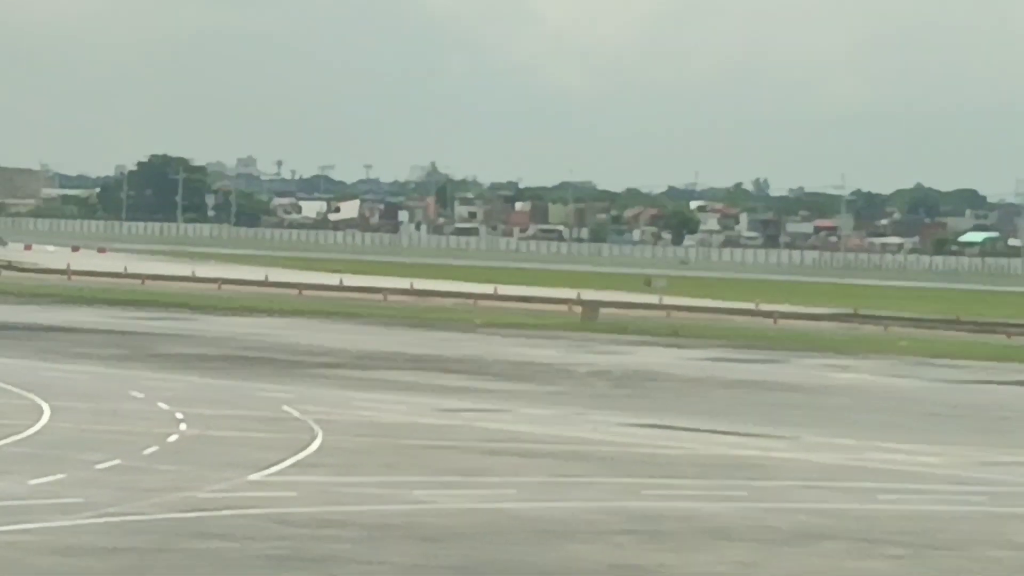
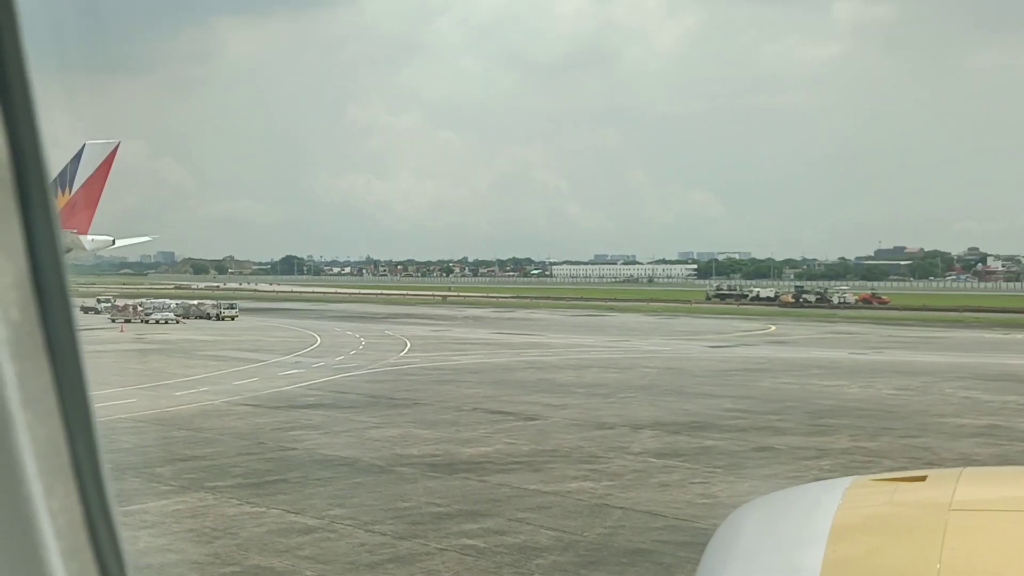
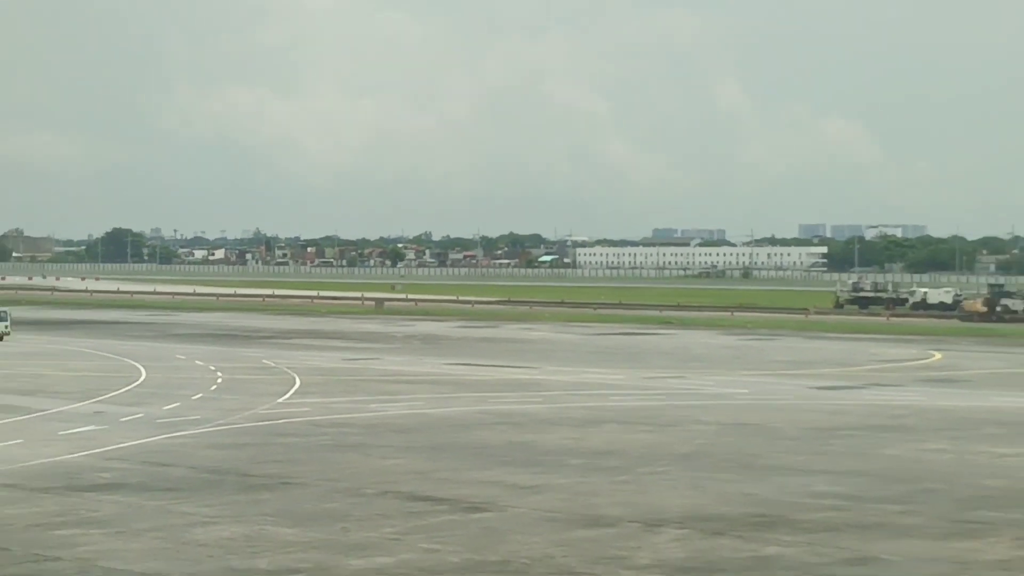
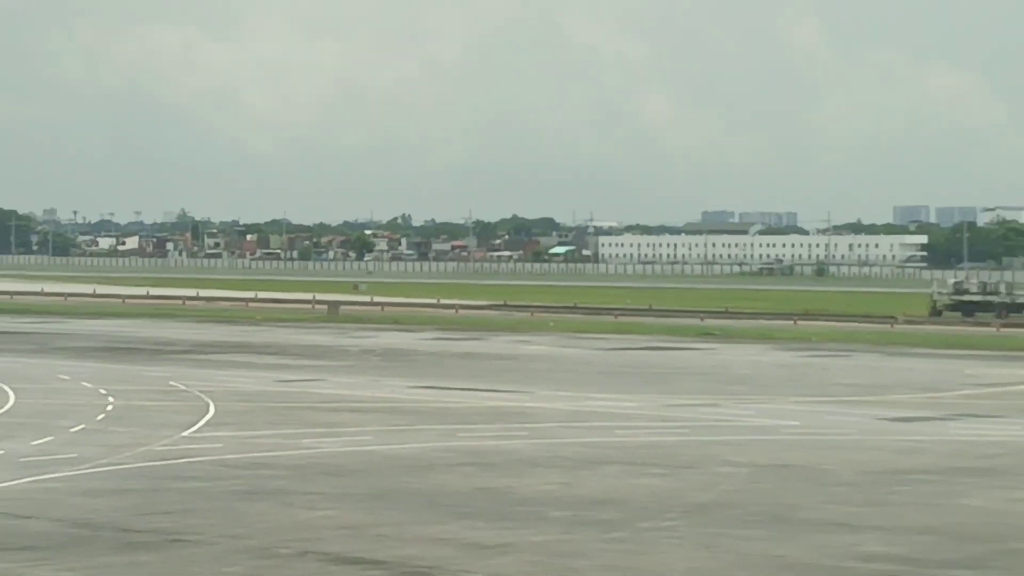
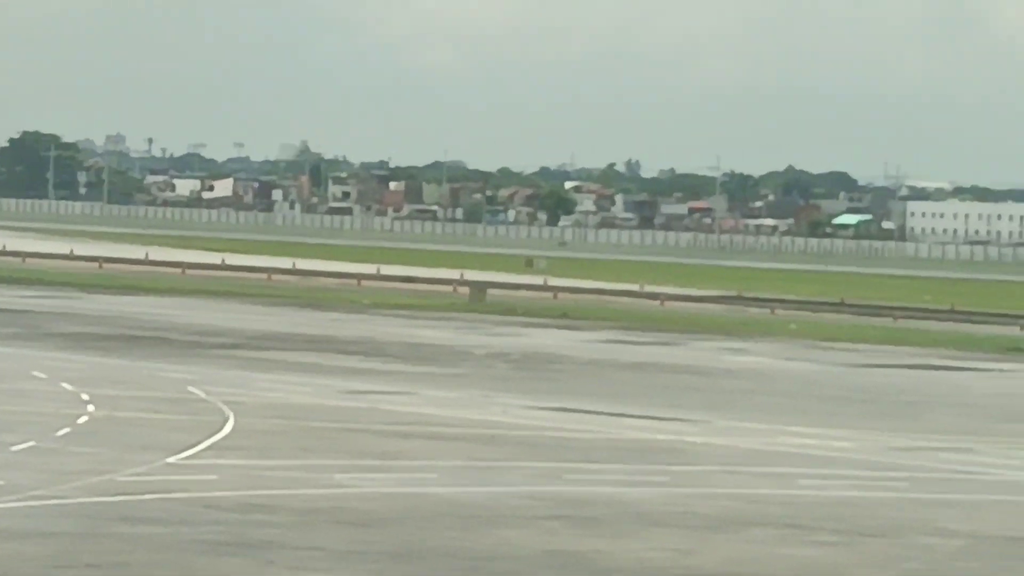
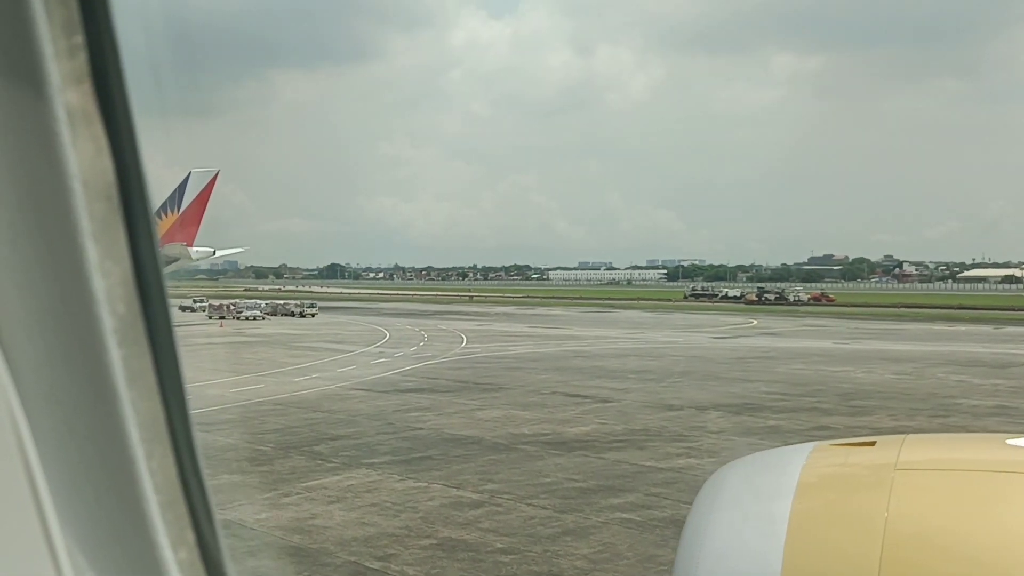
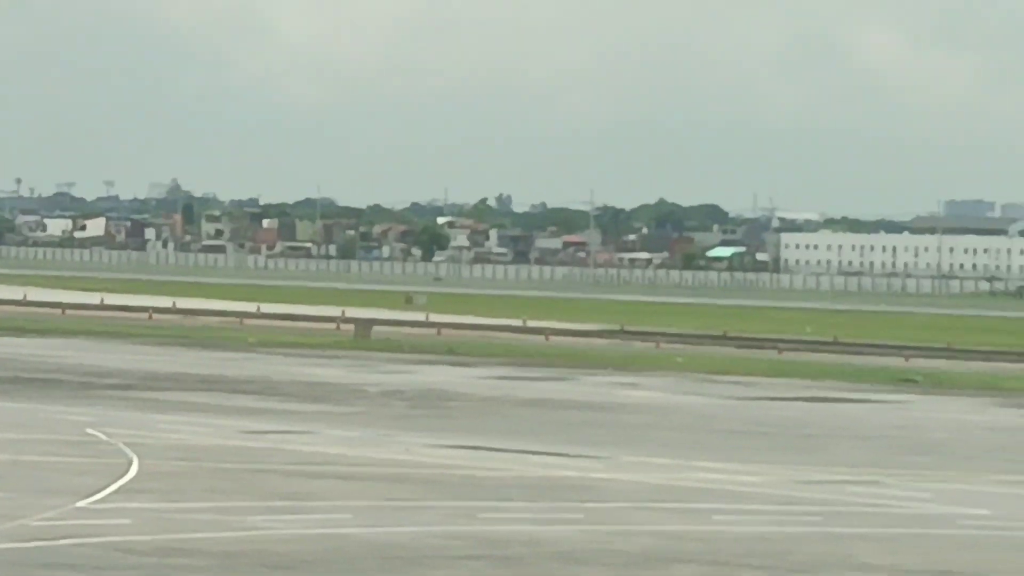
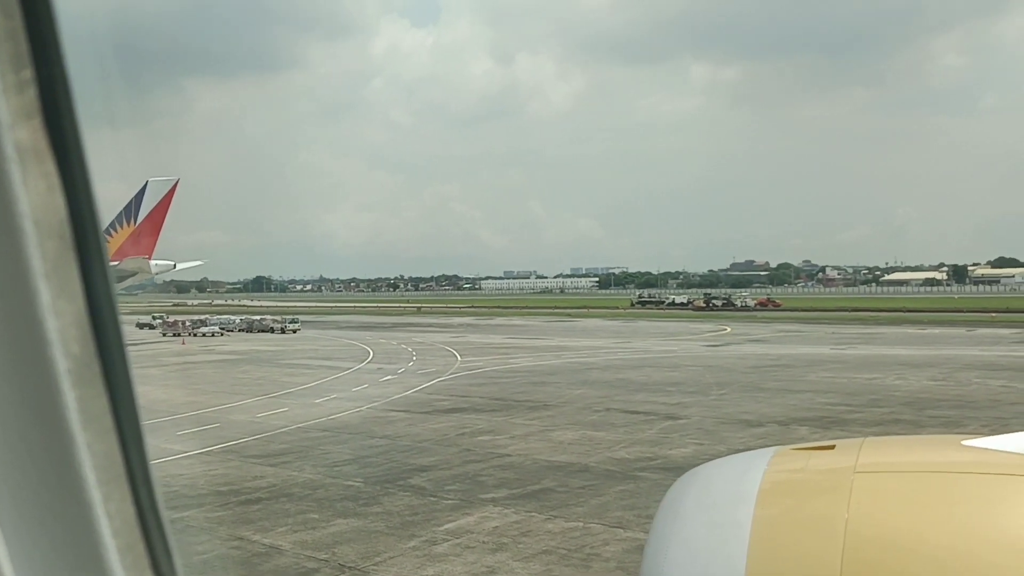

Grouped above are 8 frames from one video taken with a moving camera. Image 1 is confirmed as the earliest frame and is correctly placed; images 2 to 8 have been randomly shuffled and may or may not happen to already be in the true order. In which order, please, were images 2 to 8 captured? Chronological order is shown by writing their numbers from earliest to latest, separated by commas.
5, 7, 4, 3, 2, 6, 8
